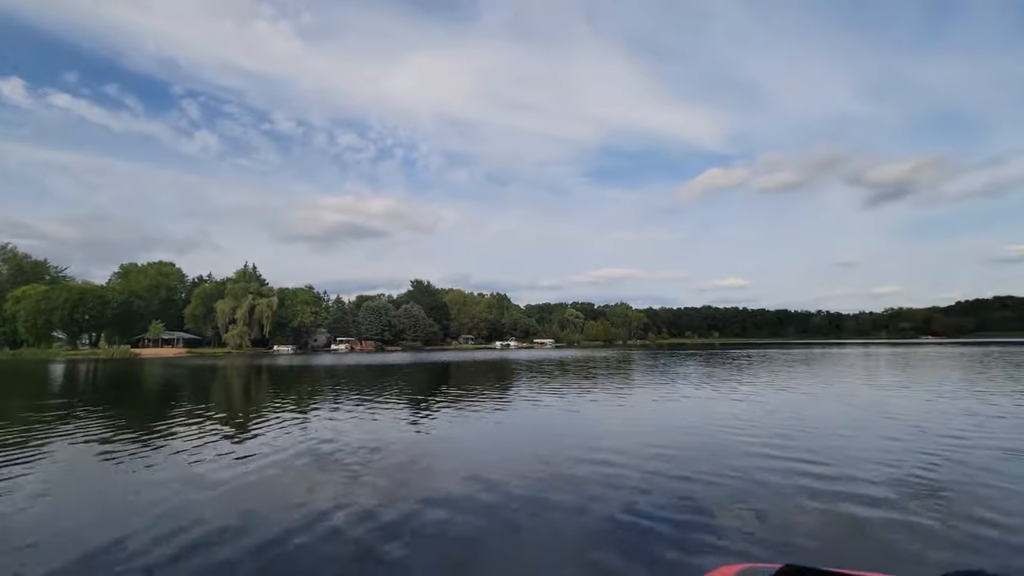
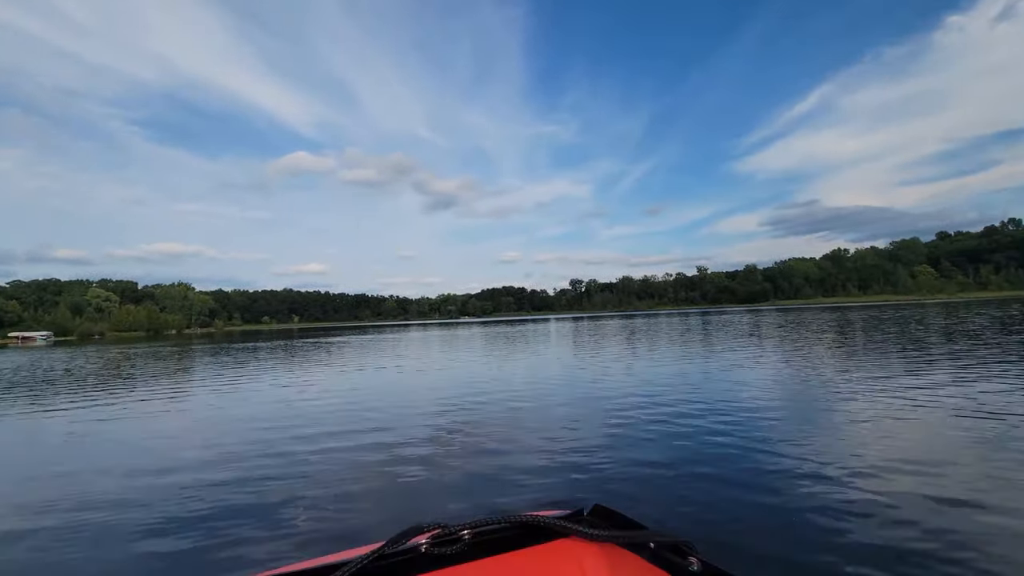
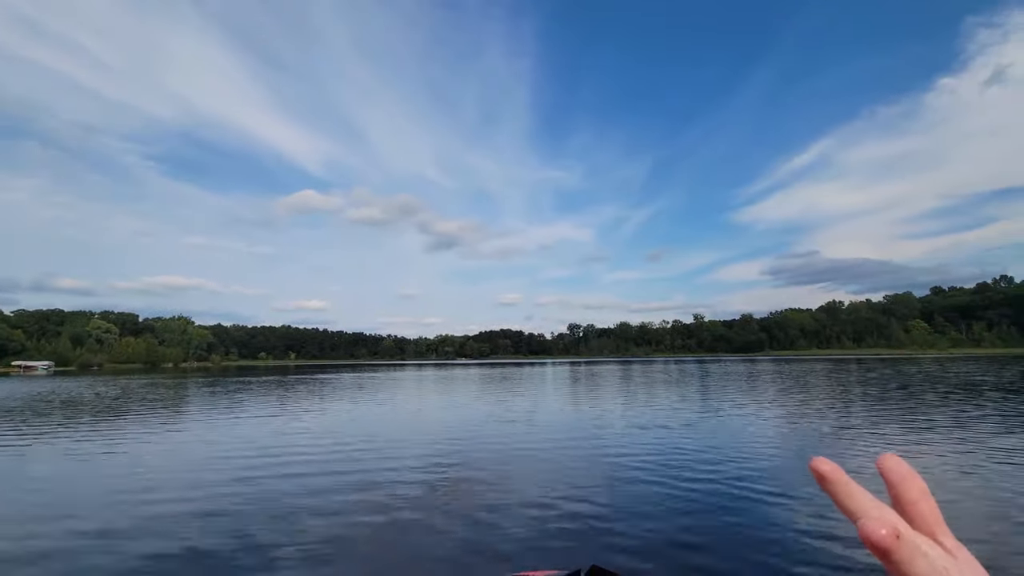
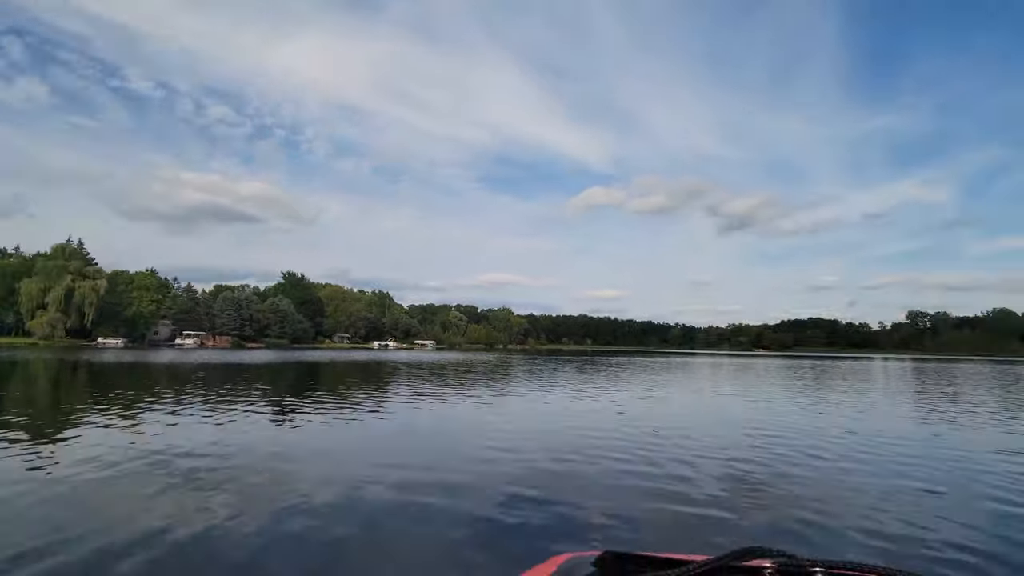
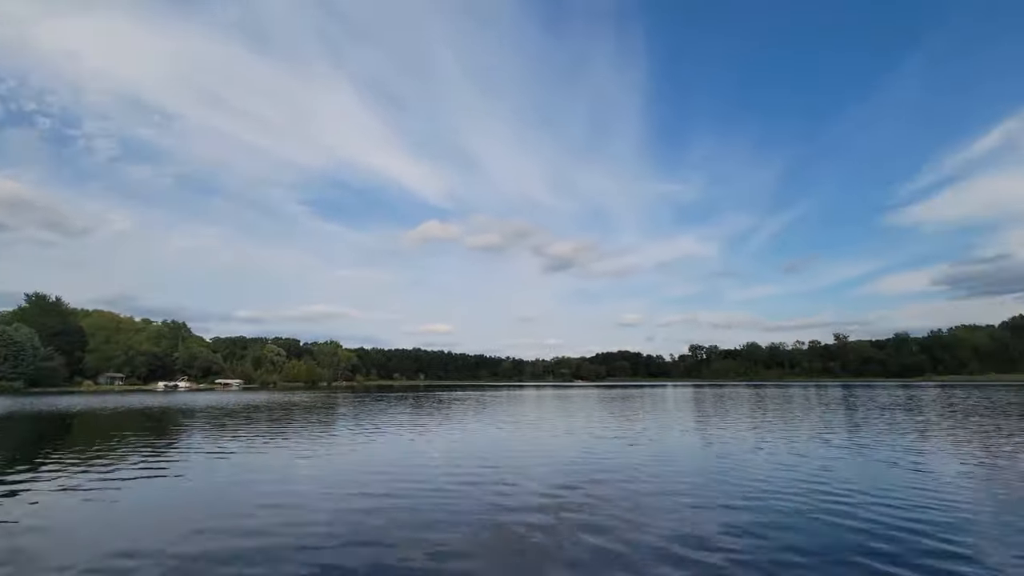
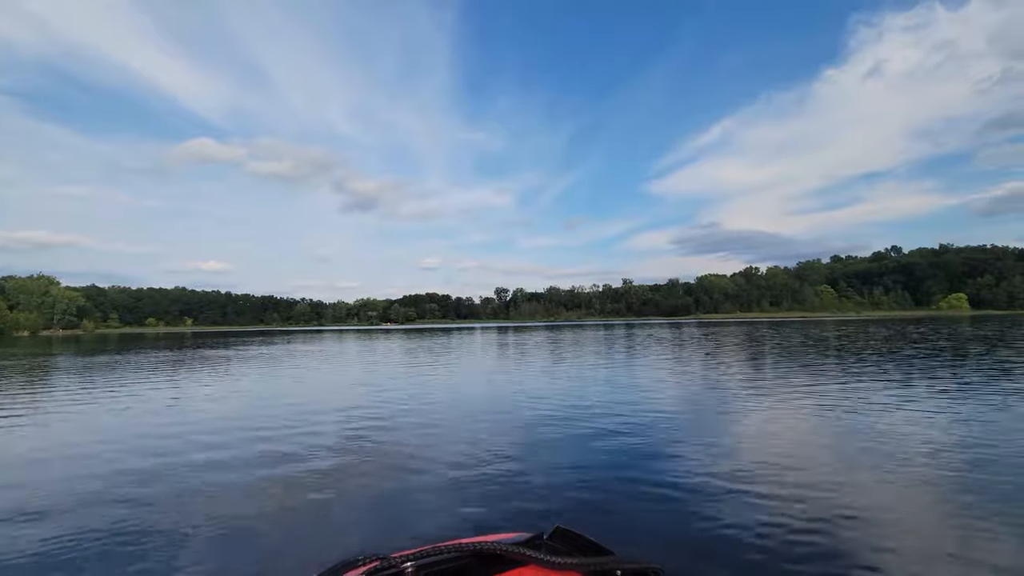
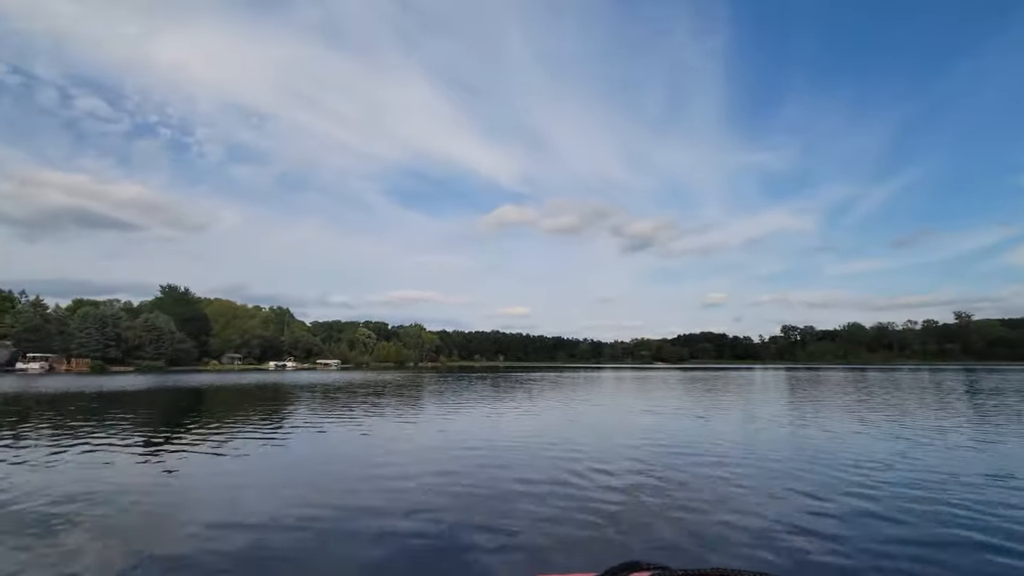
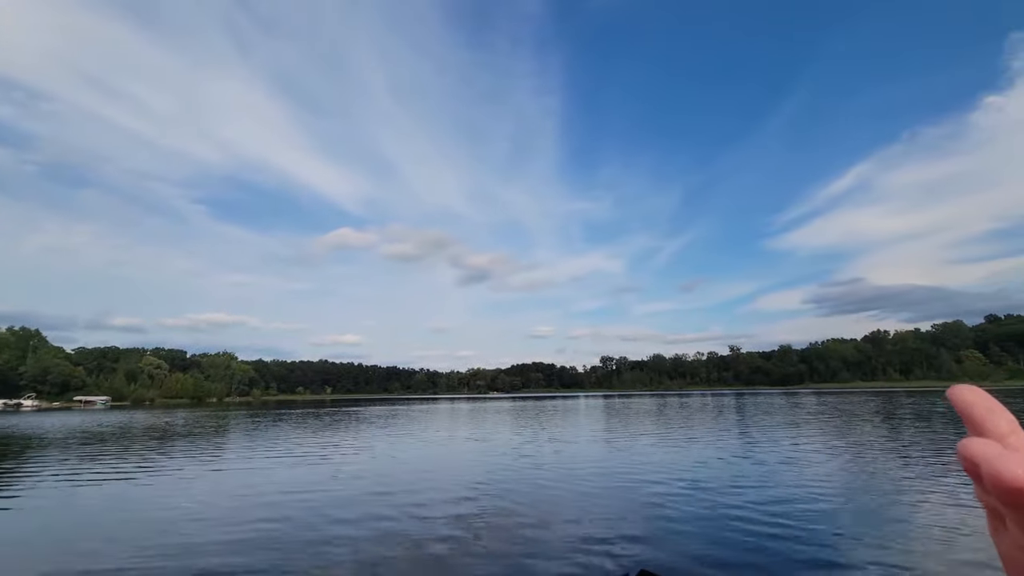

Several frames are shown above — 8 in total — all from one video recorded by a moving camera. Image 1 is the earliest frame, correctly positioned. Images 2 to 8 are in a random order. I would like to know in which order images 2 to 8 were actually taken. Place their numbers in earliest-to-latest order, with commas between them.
4, 7, 5, 8, 3, 2, 6
